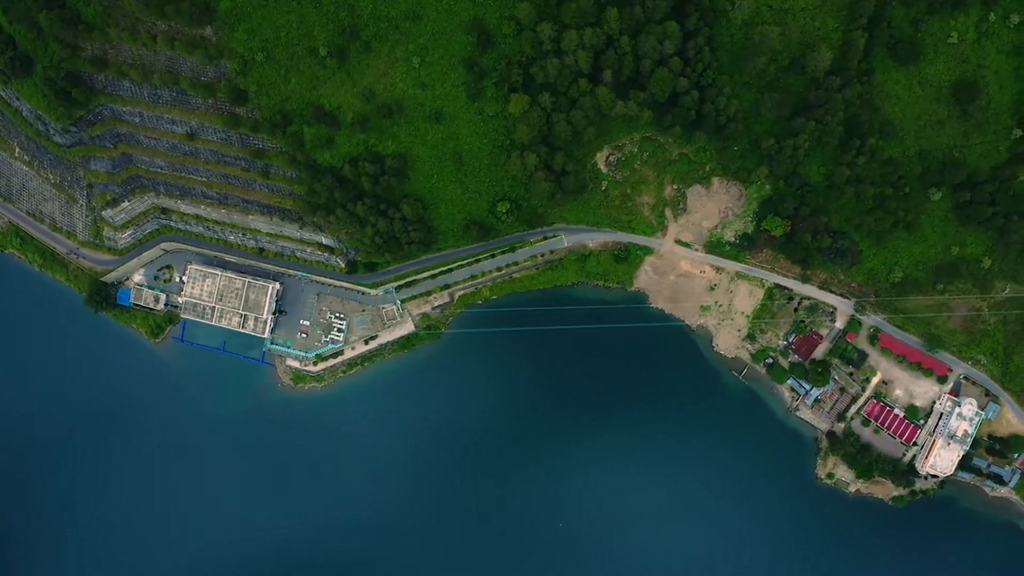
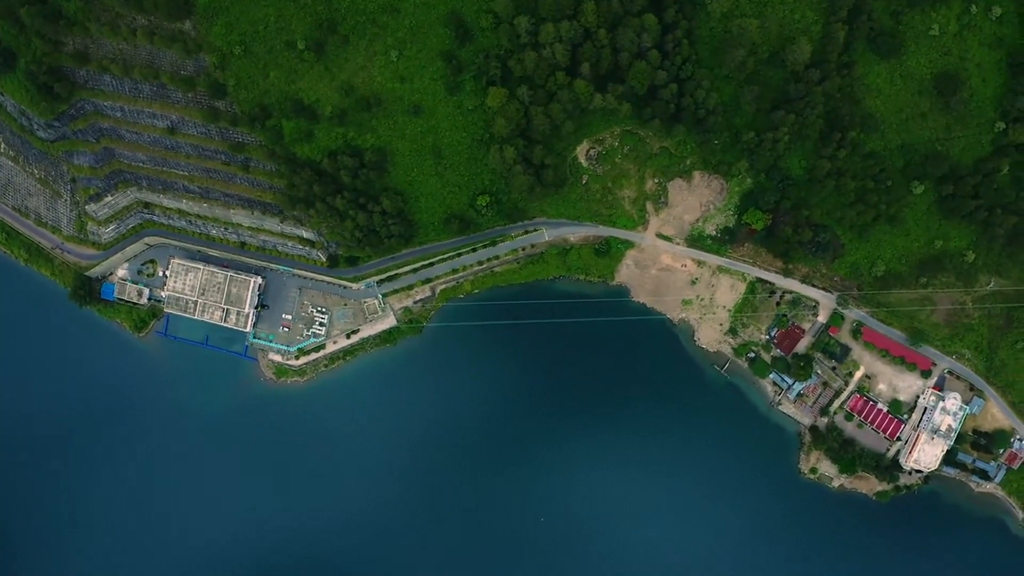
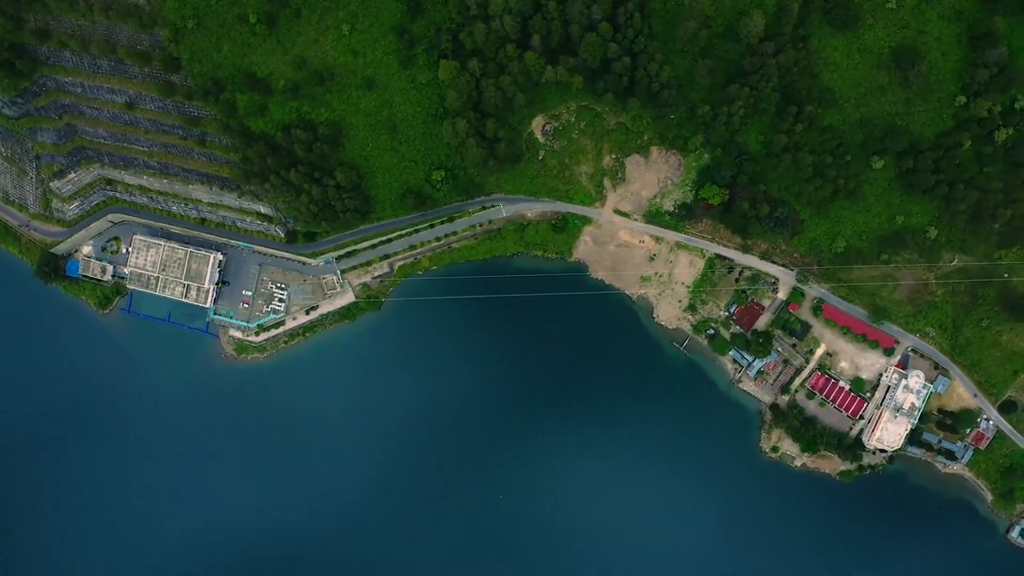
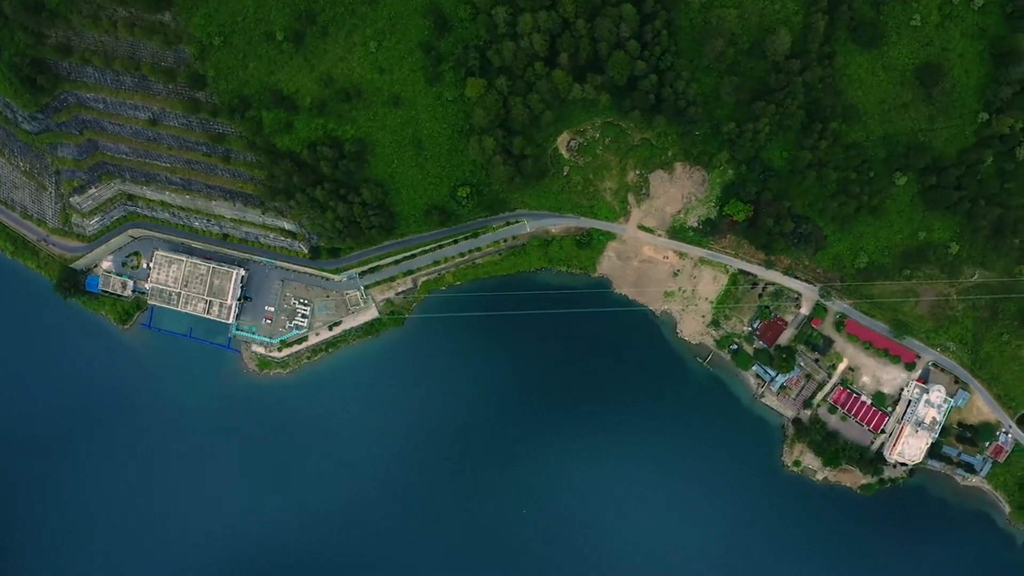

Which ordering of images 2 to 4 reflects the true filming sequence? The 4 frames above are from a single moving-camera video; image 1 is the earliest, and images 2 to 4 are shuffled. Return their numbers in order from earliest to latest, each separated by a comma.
2, 4, 3
